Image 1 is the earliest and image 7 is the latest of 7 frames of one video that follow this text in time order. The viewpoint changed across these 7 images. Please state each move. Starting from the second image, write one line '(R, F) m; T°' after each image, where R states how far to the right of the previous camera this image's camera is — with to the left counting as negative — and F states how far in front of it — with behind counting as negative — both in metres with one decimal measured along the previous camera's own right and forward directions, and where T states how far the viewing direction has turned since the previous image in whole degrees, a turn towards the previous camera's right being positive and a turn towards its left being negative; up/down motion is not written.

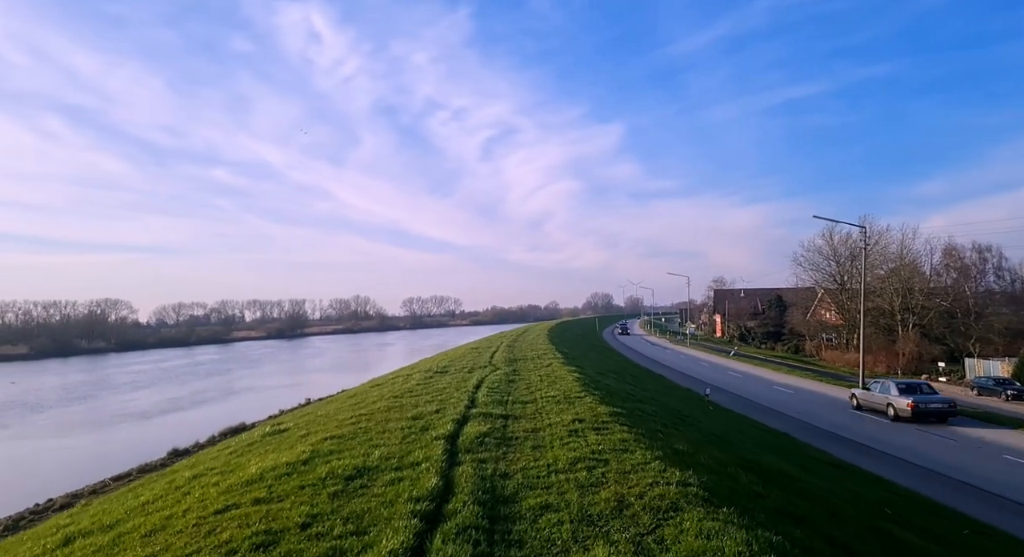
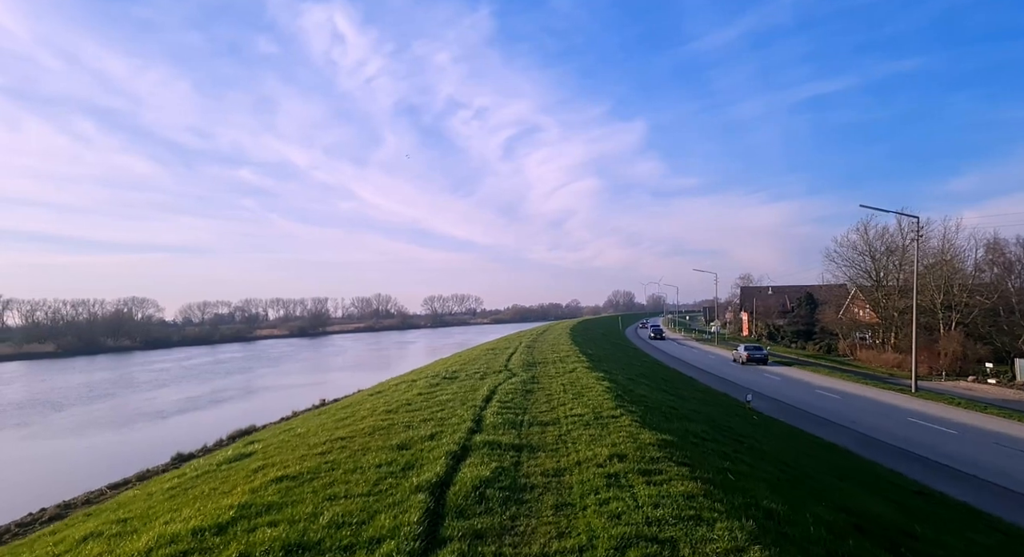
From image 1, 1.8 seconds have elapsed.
(+0.1, +1.9) m; -2°
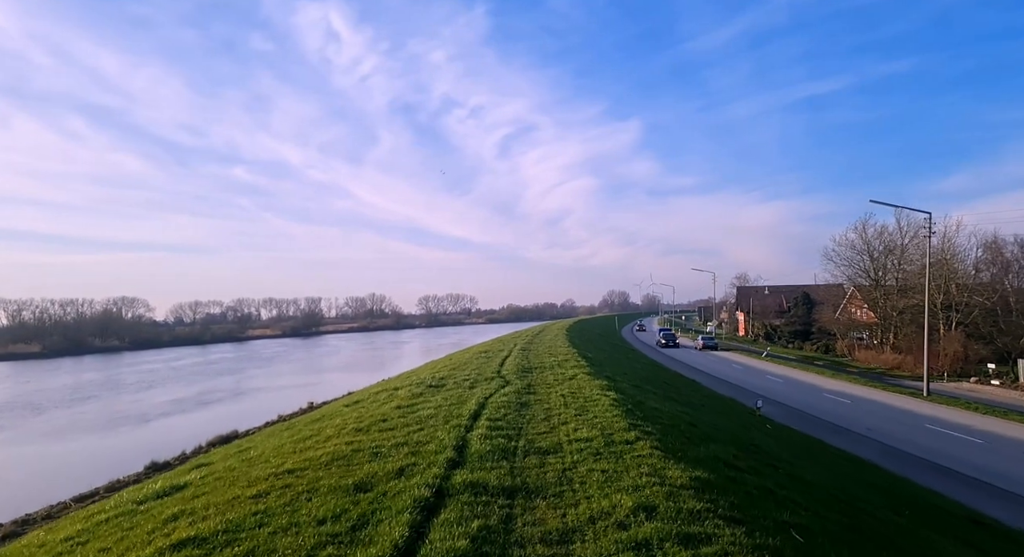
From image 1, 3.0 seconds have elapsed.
(0.0, +1.4) m; +1°
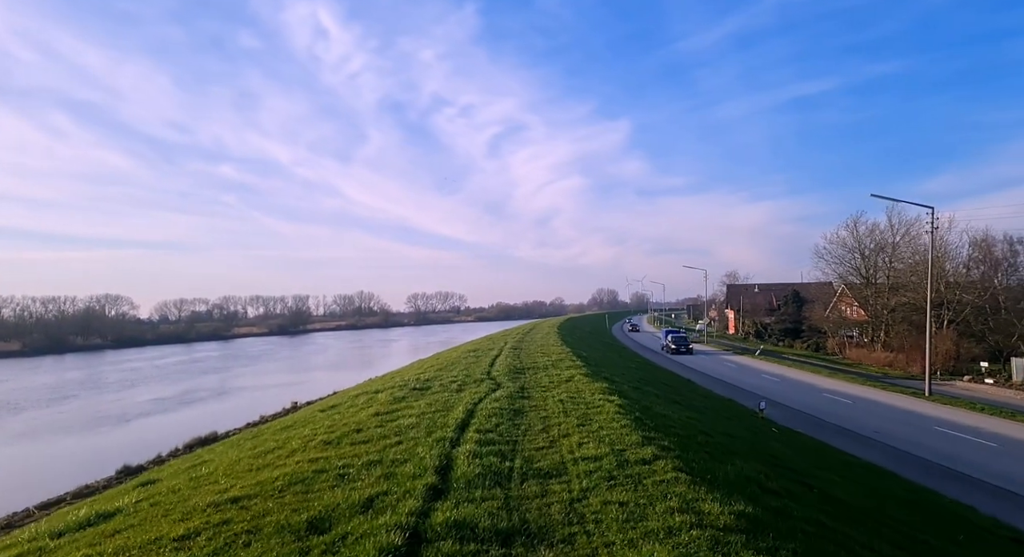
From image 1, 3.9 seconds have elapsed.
(0.0, +1.0) m; +1°
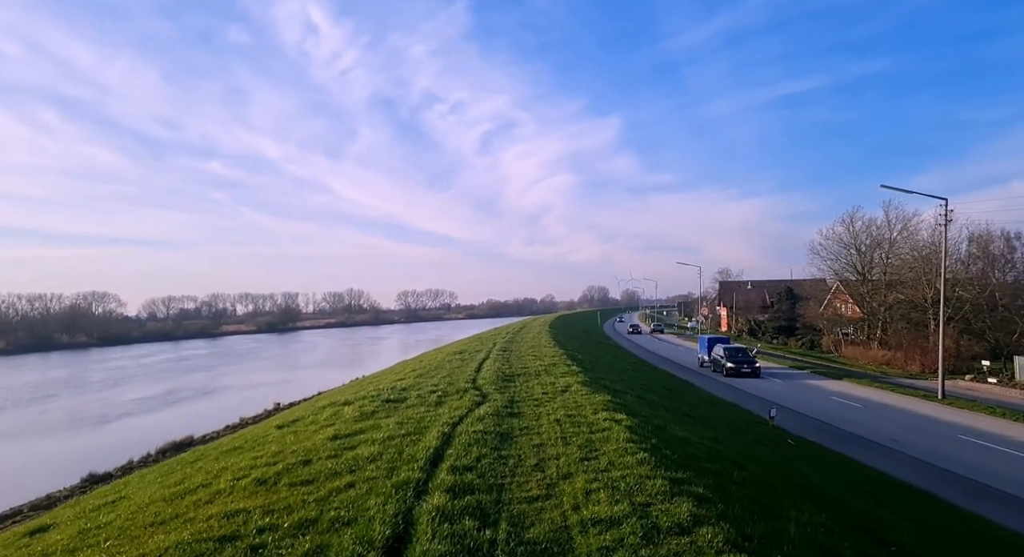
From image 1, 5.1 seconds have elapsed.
(+0.1, +1.5) m; +1°
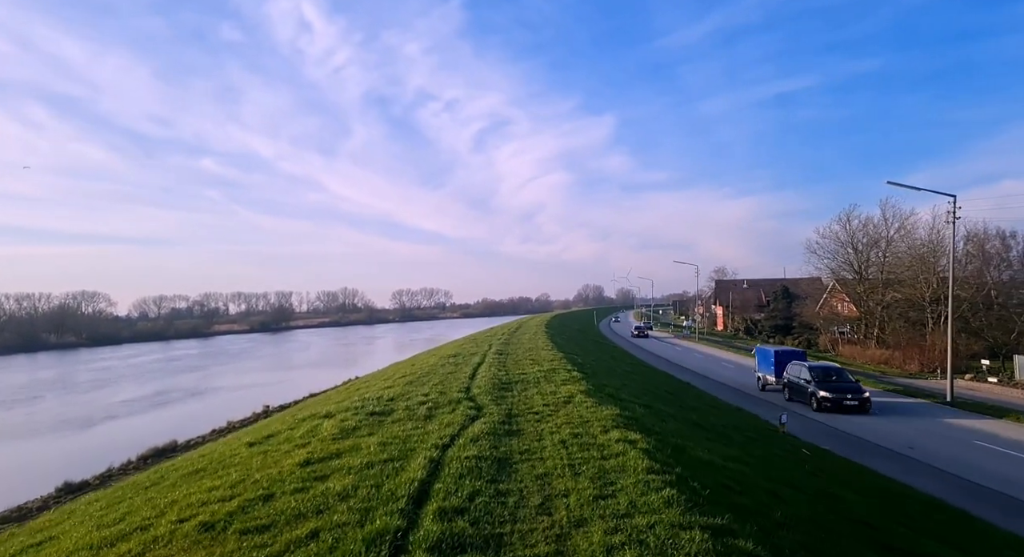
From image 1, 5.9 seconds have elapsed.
(0.0, +0.9) m; +1°
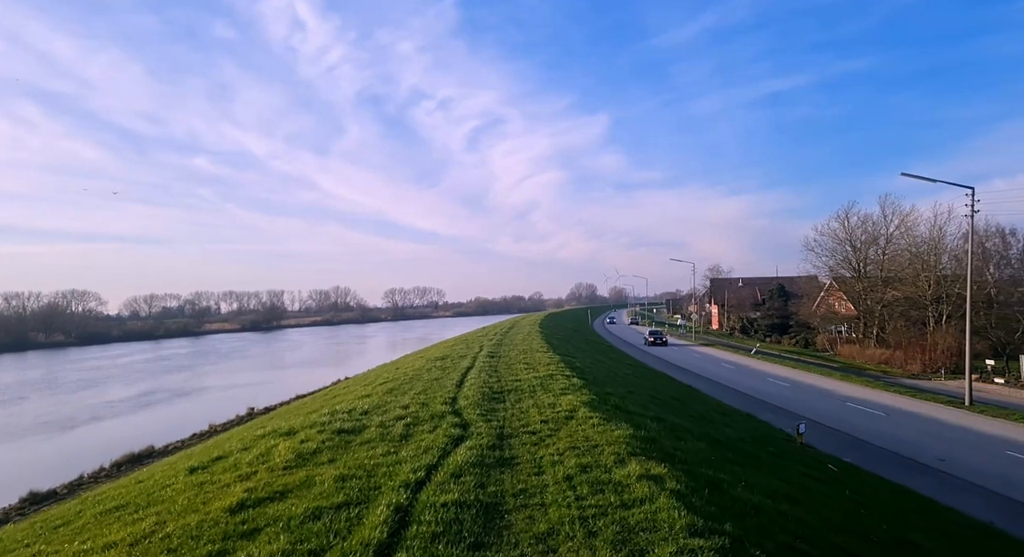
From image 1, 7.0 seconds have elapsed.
(0.0, +1.4) m; +1°
